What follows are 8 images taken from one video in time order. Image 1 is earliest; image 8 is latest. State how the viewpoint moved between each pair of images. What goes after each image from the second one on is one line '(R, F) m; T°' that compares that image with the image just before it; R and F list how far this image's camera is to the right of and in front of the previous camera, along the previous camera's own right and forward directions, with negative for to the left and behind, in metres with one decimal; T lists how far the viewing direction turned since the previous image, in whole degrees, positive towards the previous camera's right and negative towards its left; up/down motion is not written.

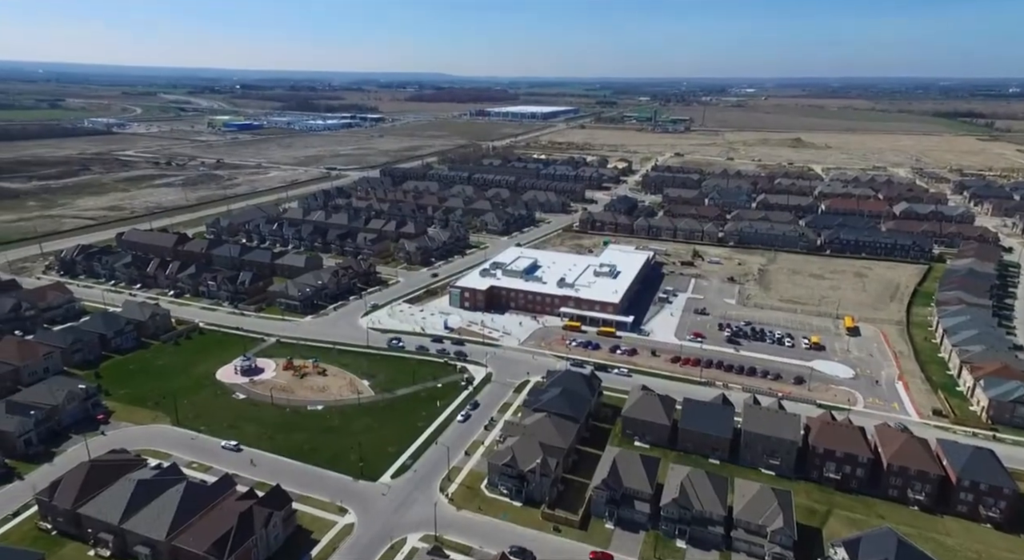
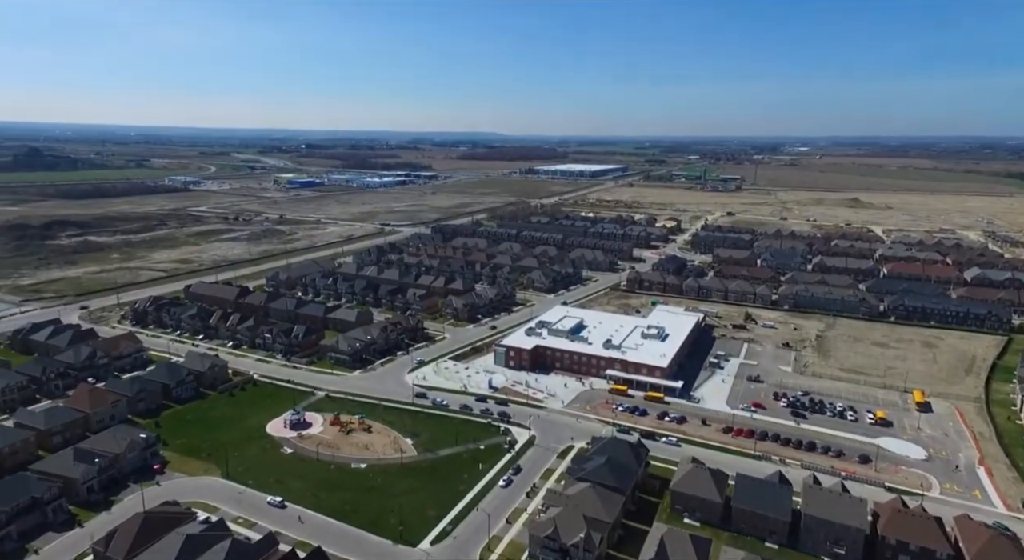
(+0.6, +0.9) m; -5°
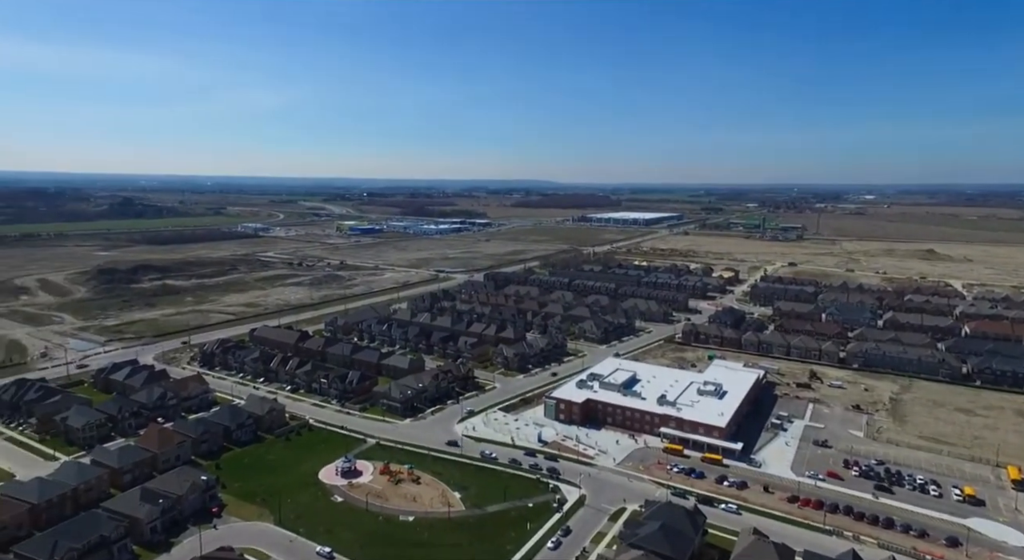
(+0.5, +1.0) m; -5°
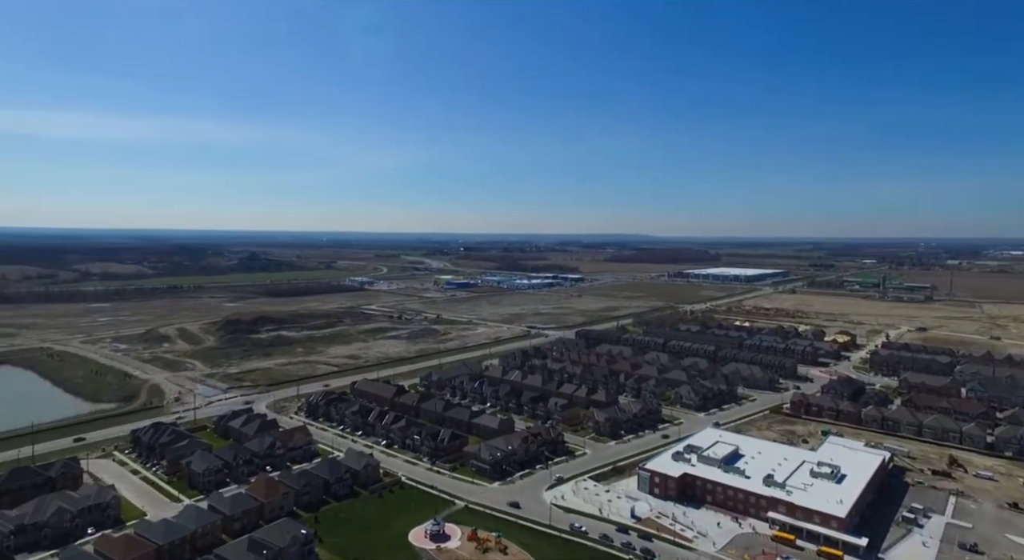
(+0.7, +2.0) m; -8°
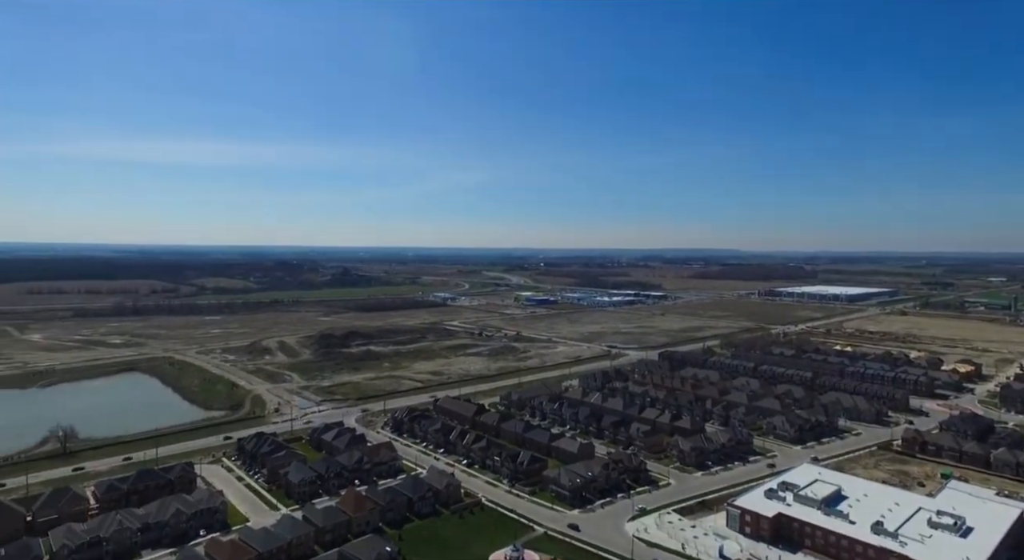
(+0.6, +1.9) m; -7°
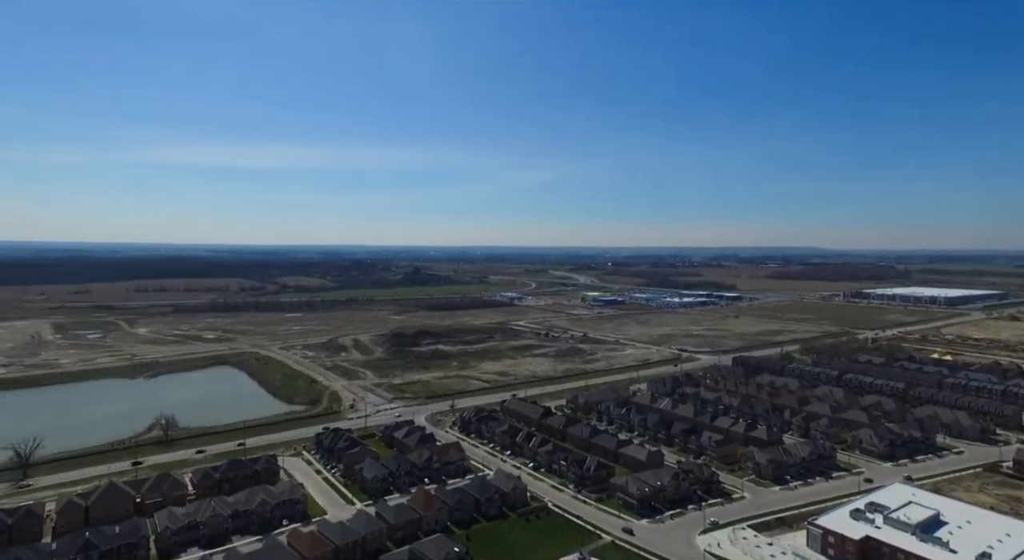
(+0.5, +1.6) m; -6°
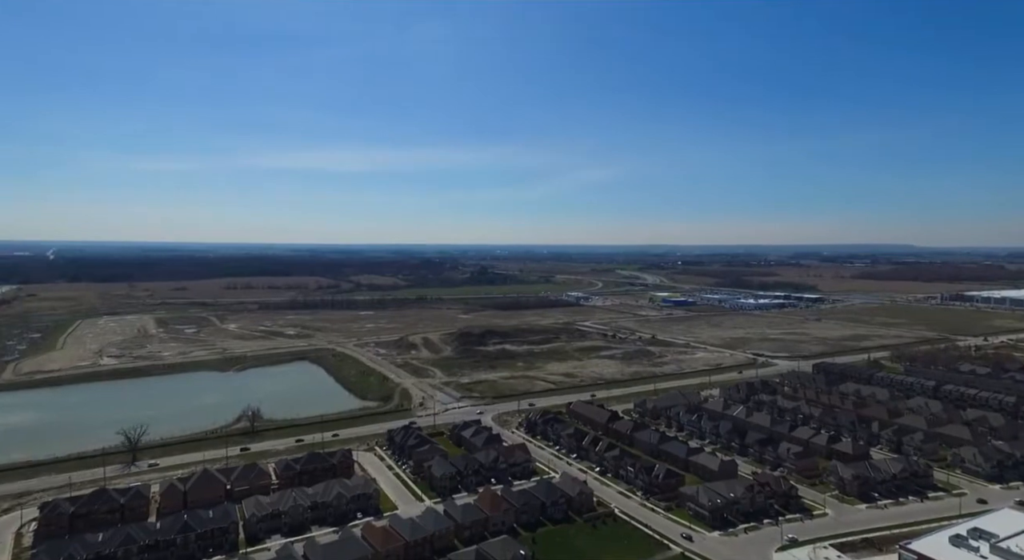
(+0.3, +1.5) m; -6°
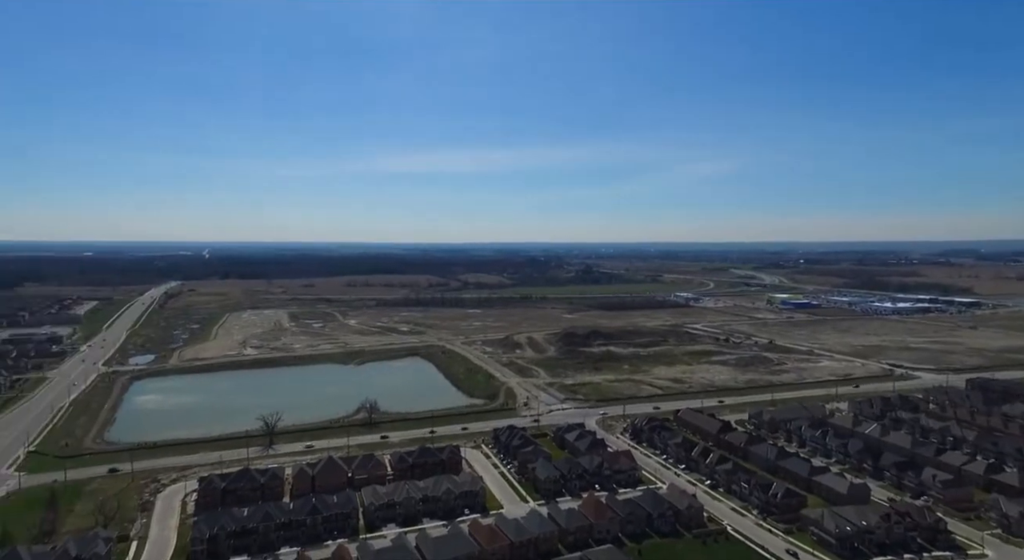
(+0.3, +2.7) m; -9°
